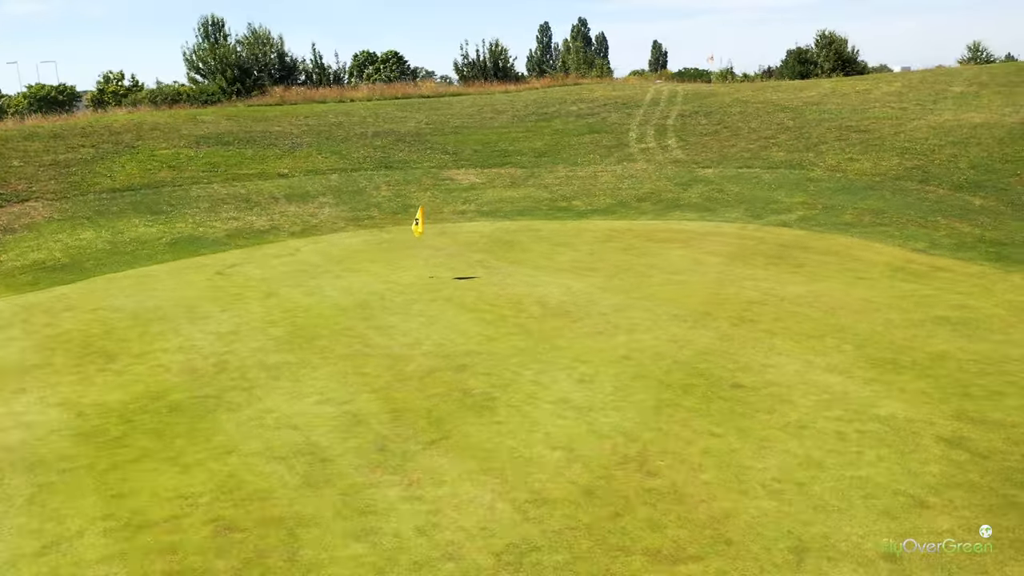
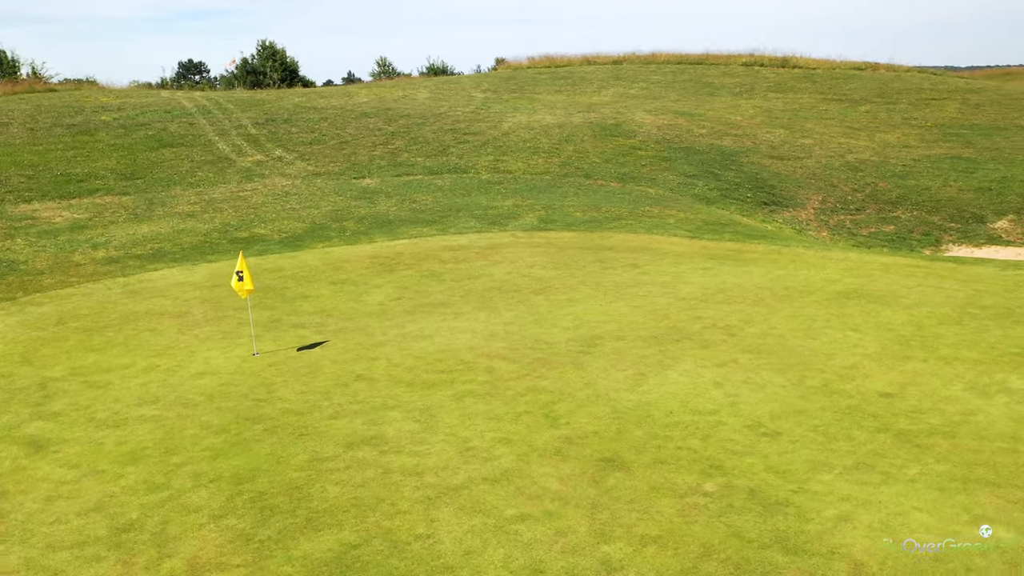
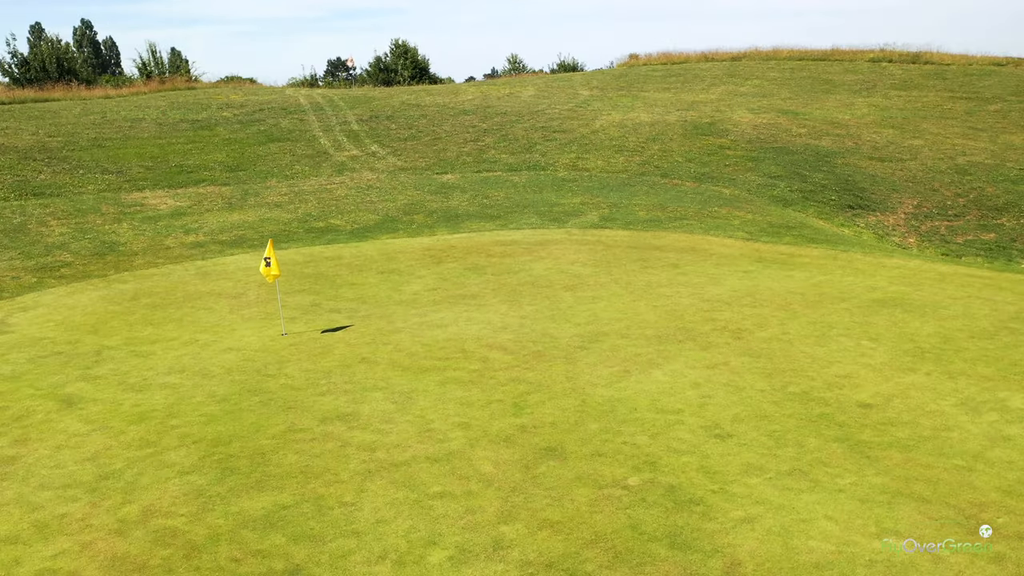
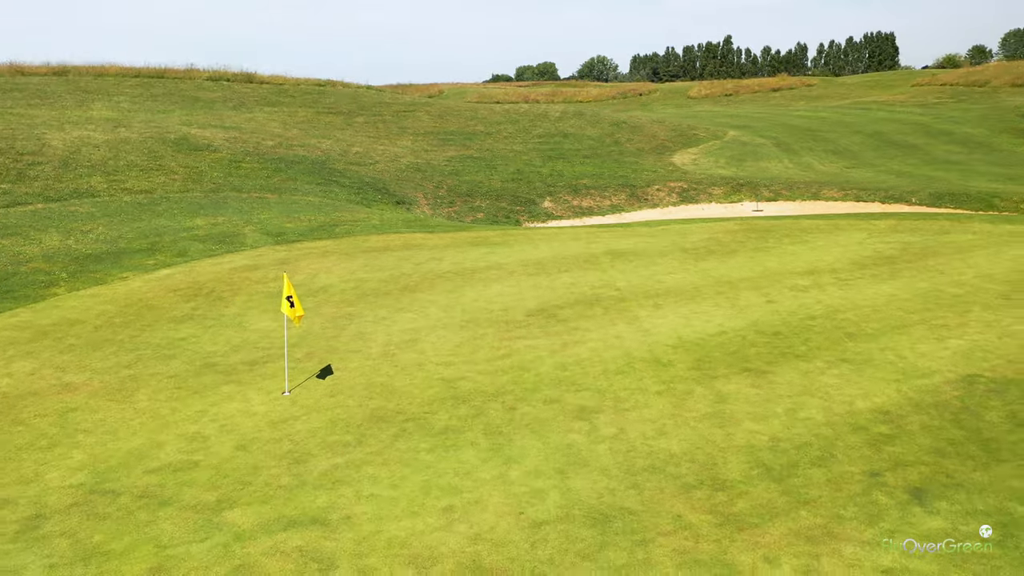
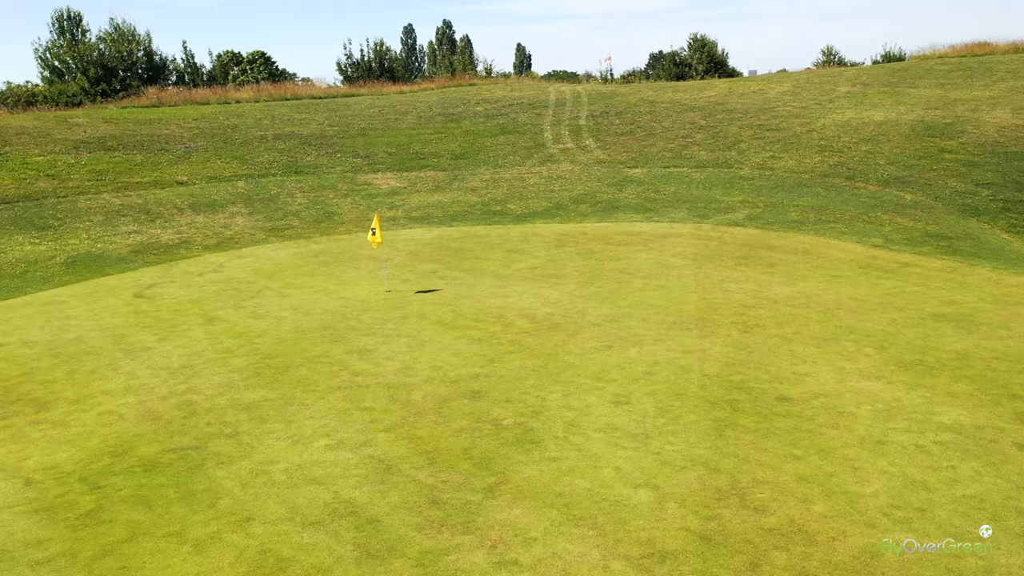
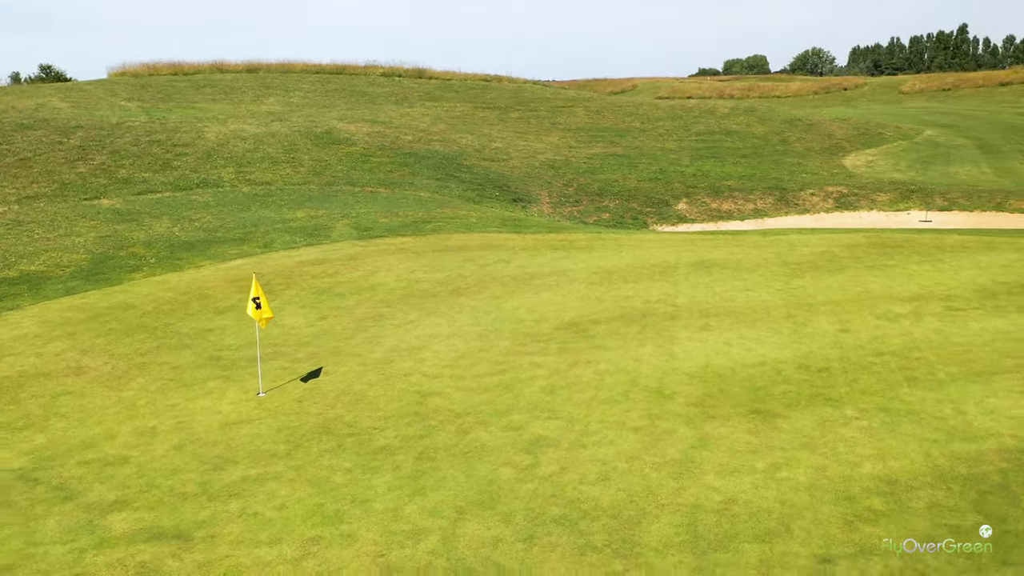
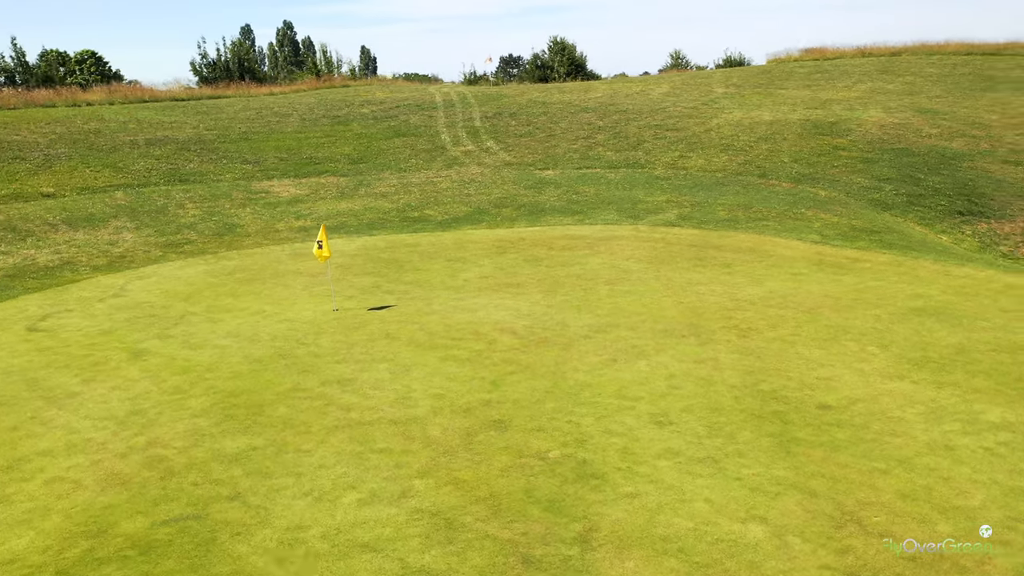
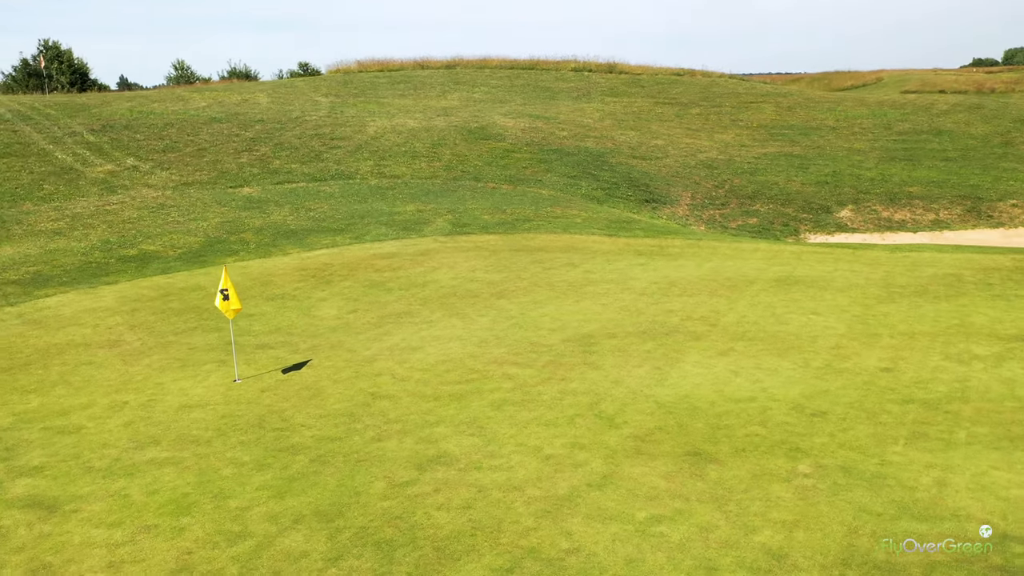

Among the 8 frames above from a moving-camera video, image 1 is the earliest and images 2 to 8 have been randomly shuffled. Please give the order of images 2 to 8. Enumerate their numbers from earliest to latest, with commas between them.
5, 7, 3, 2, 8, 6, 4
